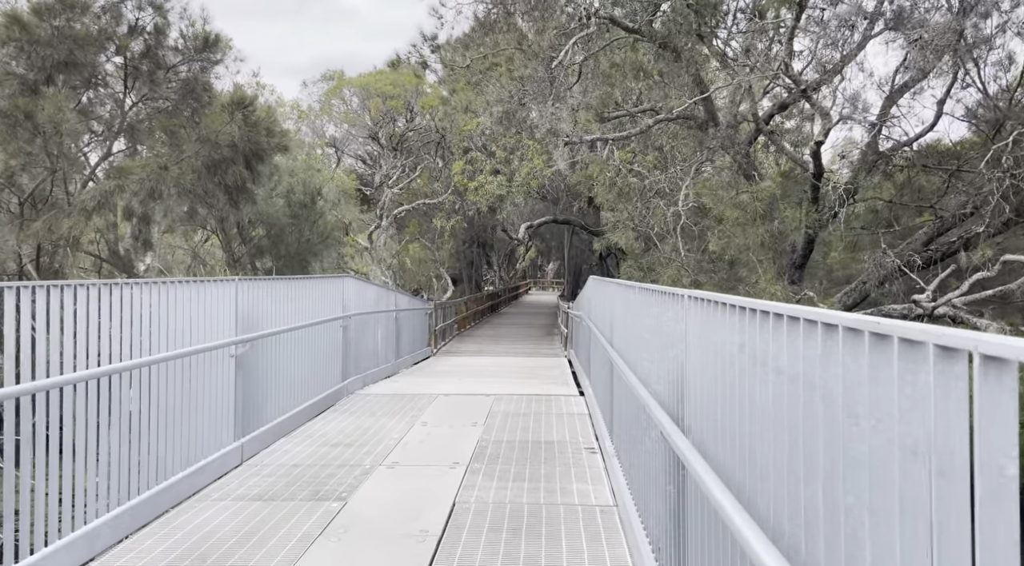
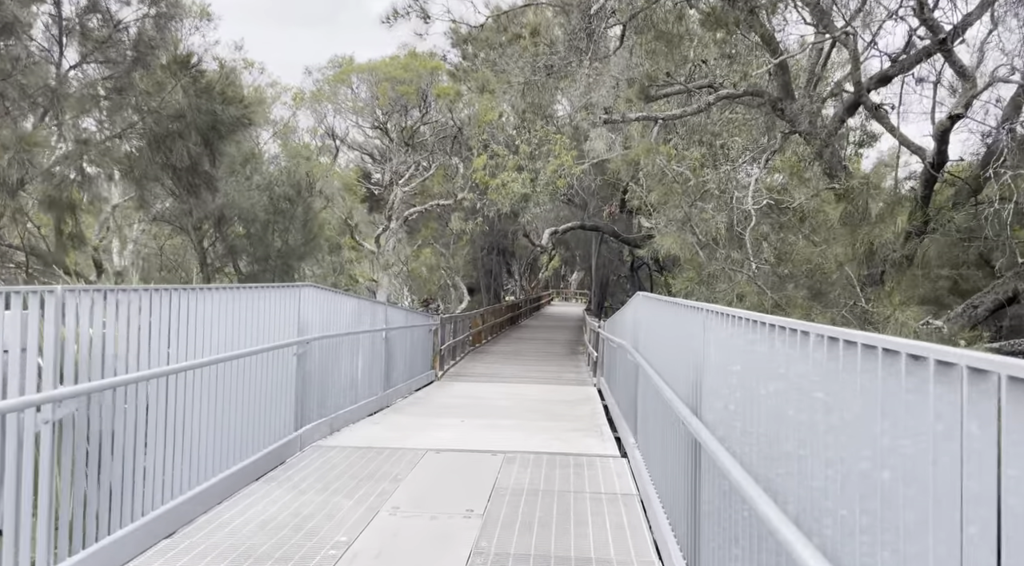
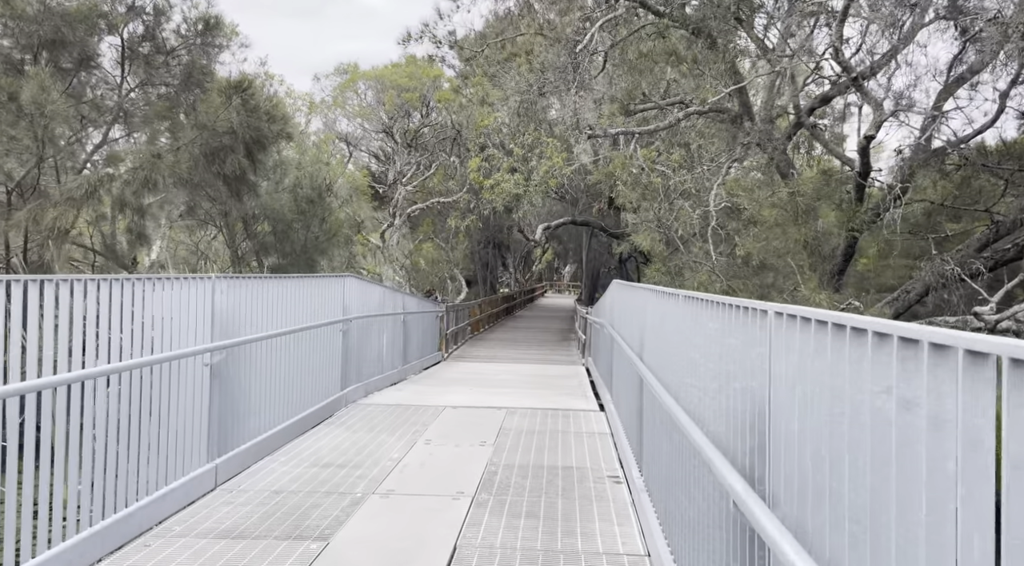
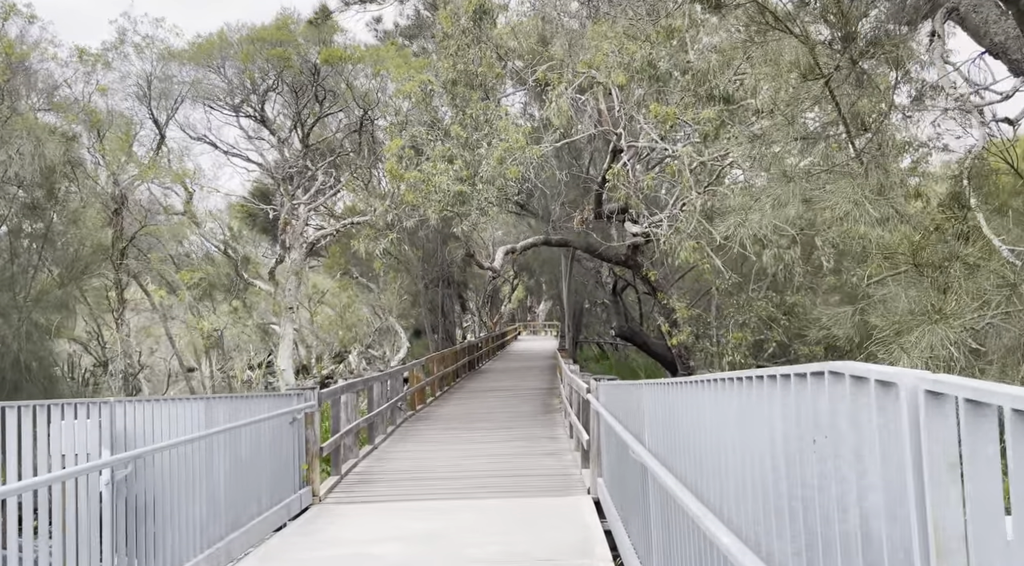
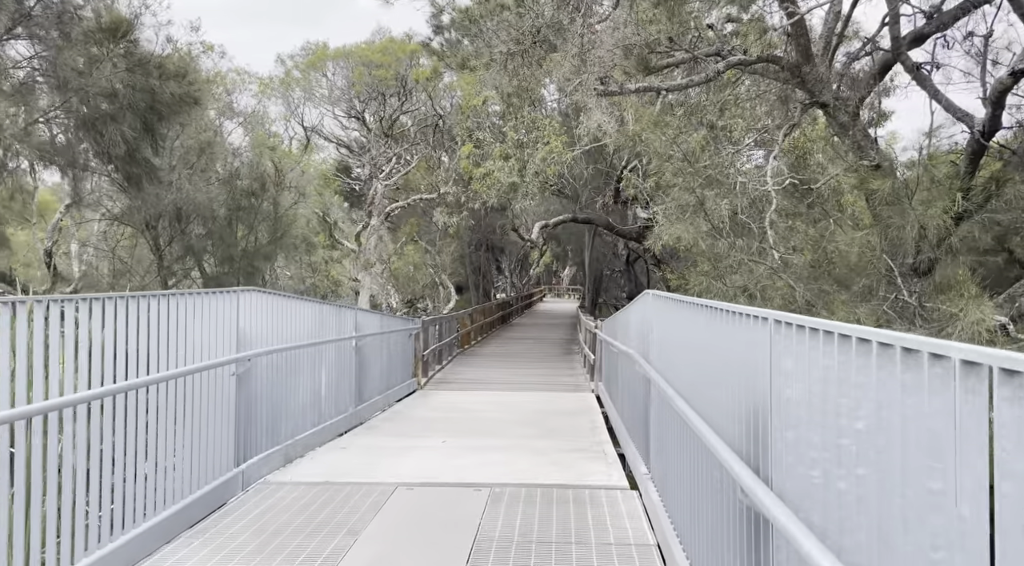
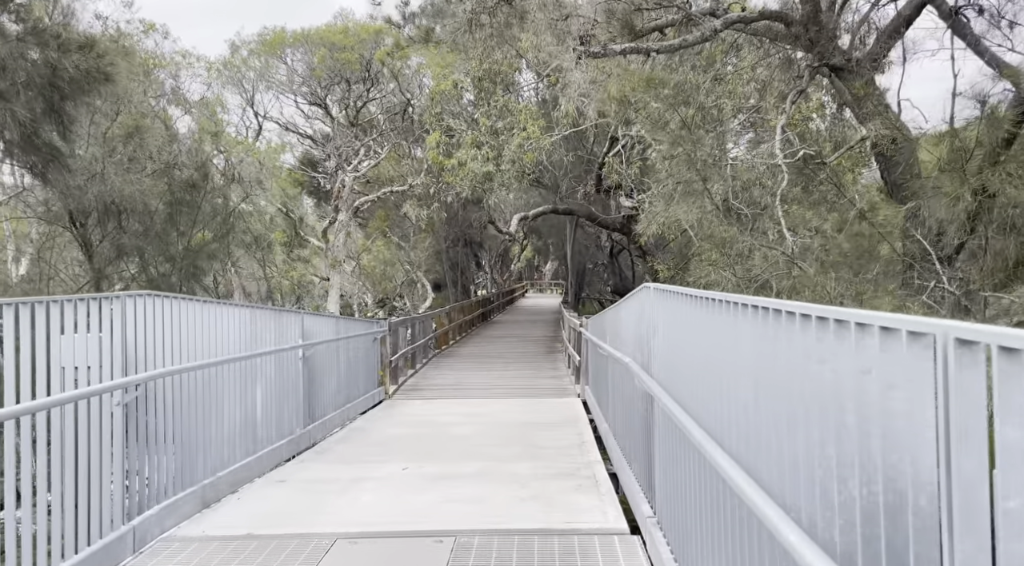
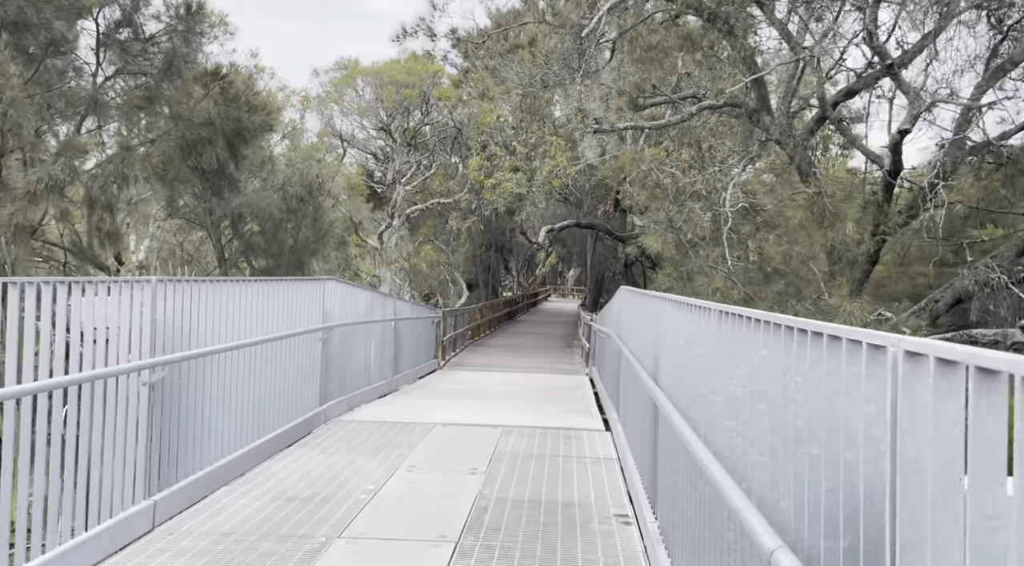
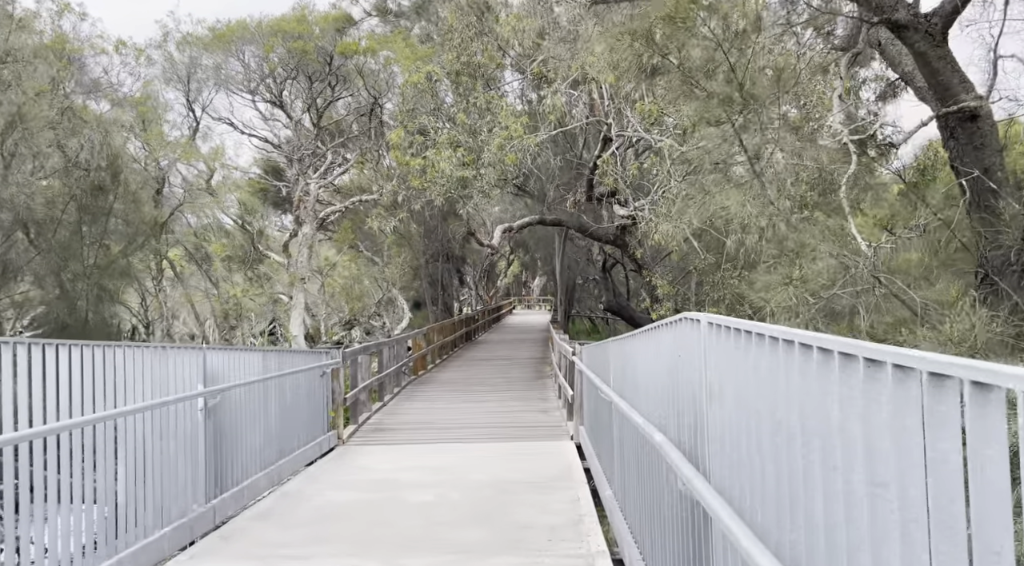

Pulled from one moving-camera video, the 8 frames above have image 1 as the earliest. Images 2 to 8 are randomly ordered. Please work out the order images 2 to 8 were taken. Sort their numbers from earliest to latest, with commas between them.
3, 7, 2, 5, 6, 8, 4
